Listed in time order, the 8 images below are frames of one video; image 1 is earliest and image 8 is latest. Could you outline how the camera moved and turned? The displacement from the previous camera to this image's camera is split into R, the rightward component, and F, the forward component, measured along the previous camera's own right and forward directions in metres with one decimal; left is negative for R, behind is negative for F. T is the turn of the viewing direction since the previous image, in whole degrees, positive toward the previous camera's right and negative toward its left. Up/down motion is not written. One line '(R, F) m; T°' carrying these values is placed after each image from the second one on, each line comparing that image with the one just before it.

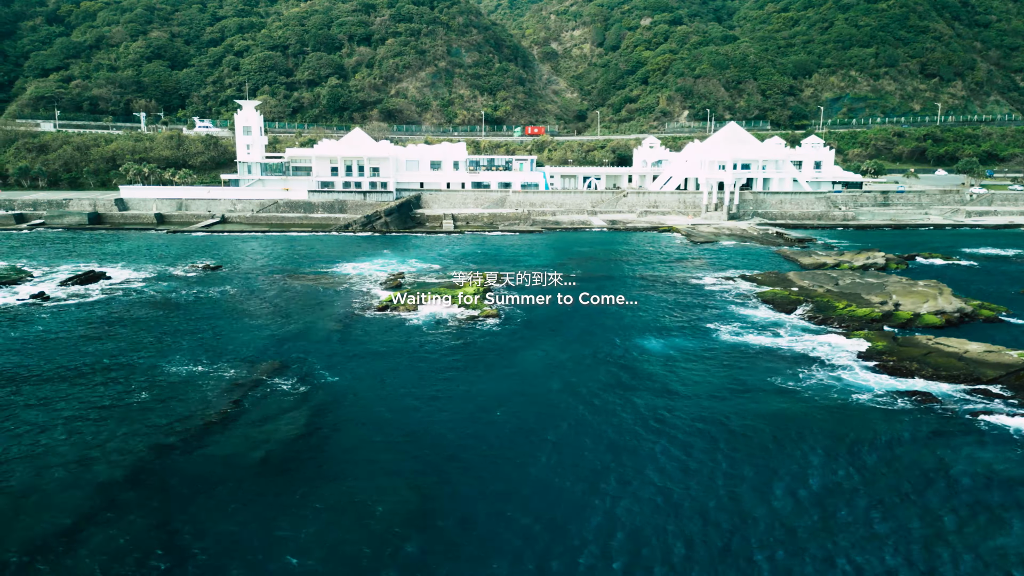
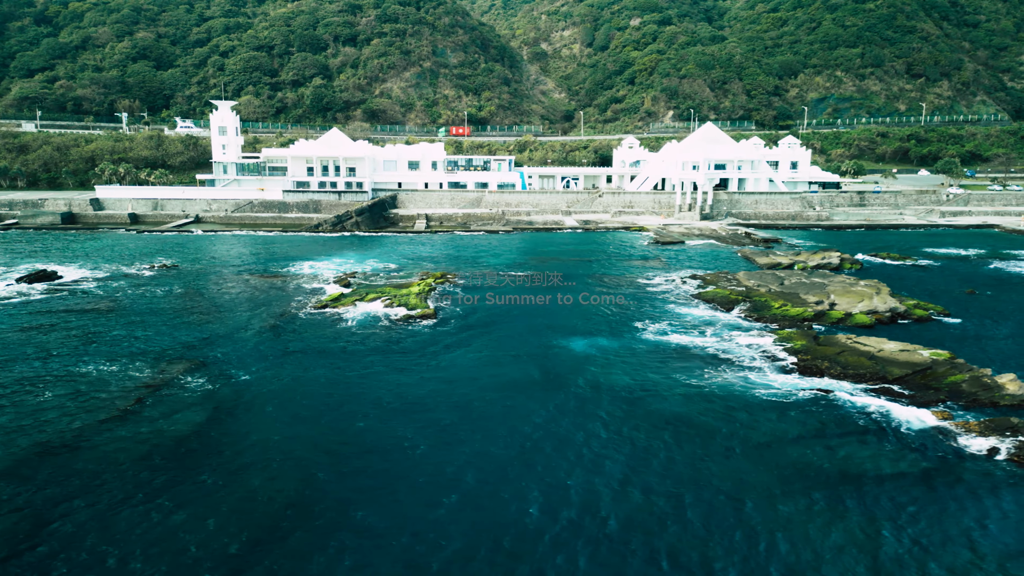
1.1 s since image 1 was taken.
(+3.5, -0.2) m; 0°
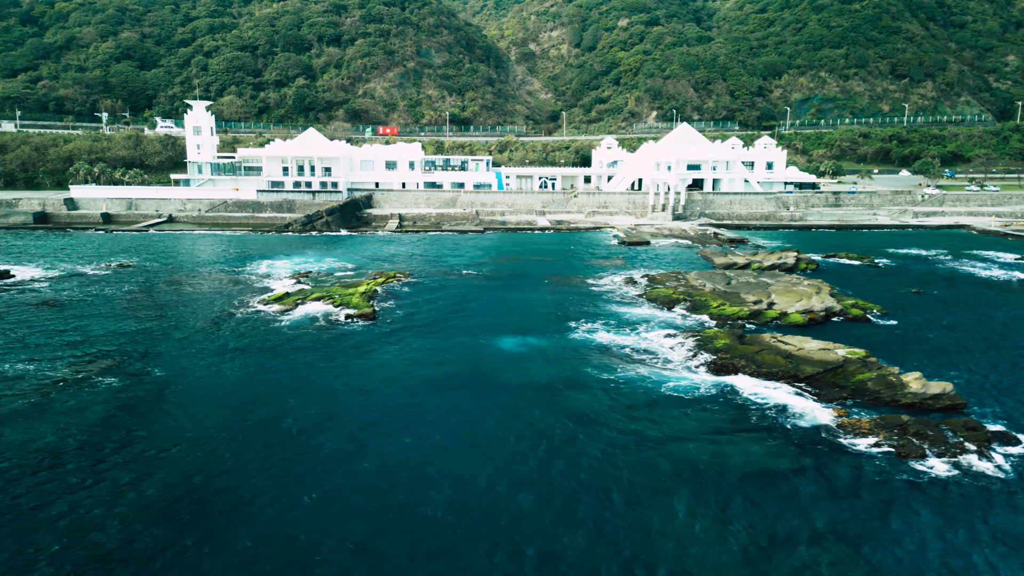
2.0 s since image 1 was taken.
(+3.2, -0.2) m; 0°
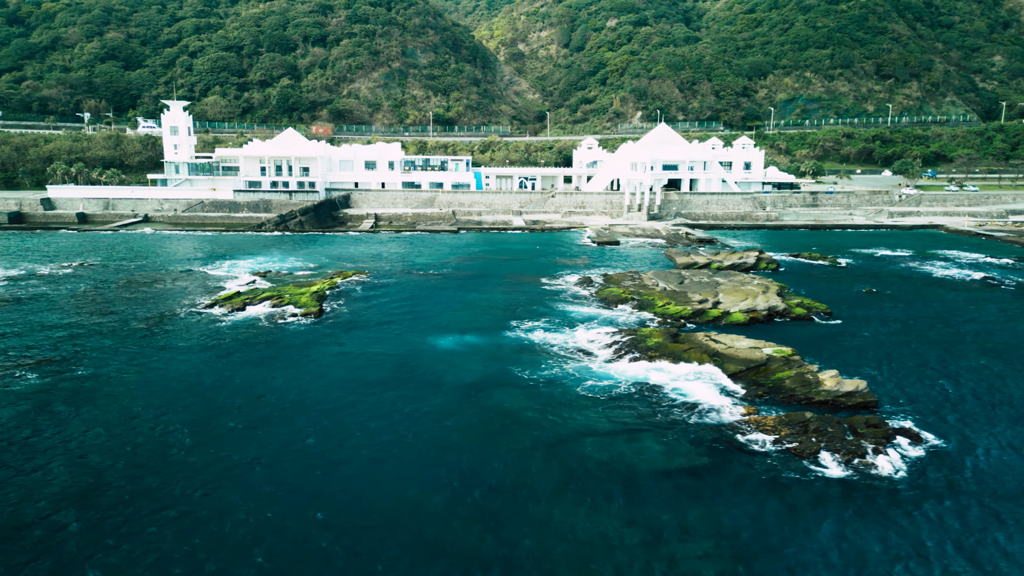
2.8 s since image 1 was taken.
(+2.8, -0.1) m; 0°
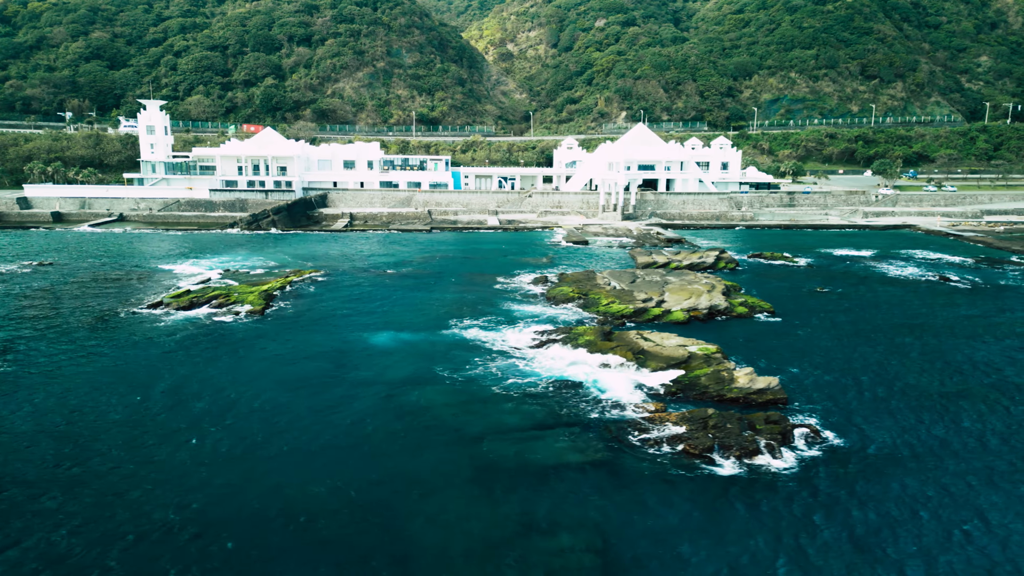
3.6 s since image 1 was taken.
(+2.9, -0.2) m; 0°
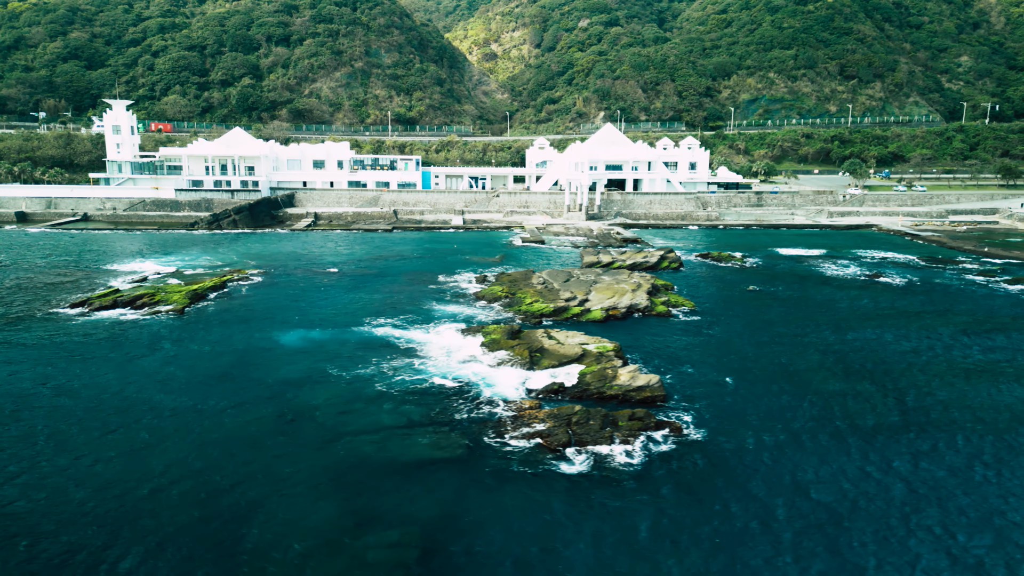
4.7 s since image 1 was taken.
(+4.1, -0.1) m; 0°
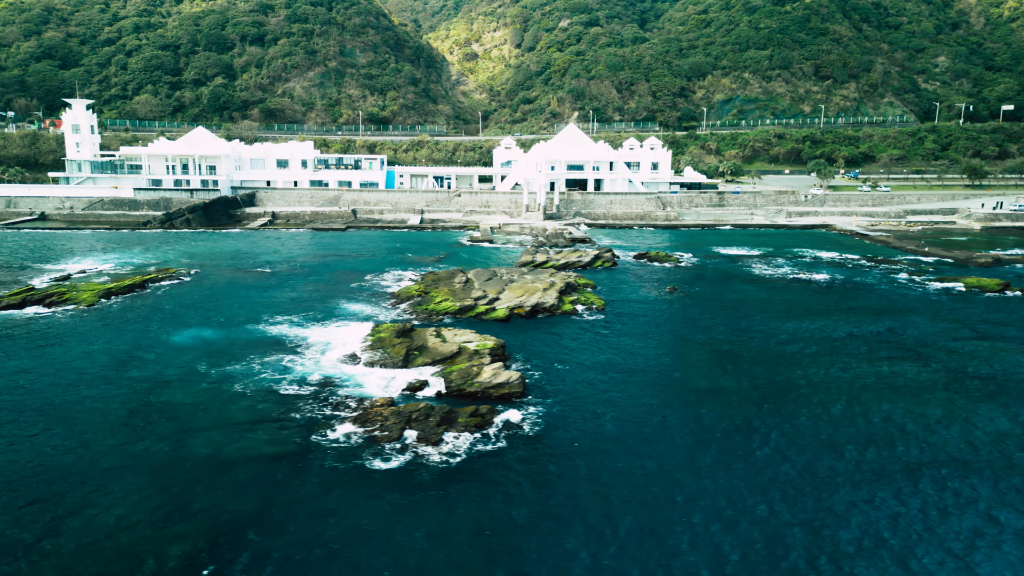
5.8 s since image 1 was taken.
(+4.8, -0.1) m; 0°
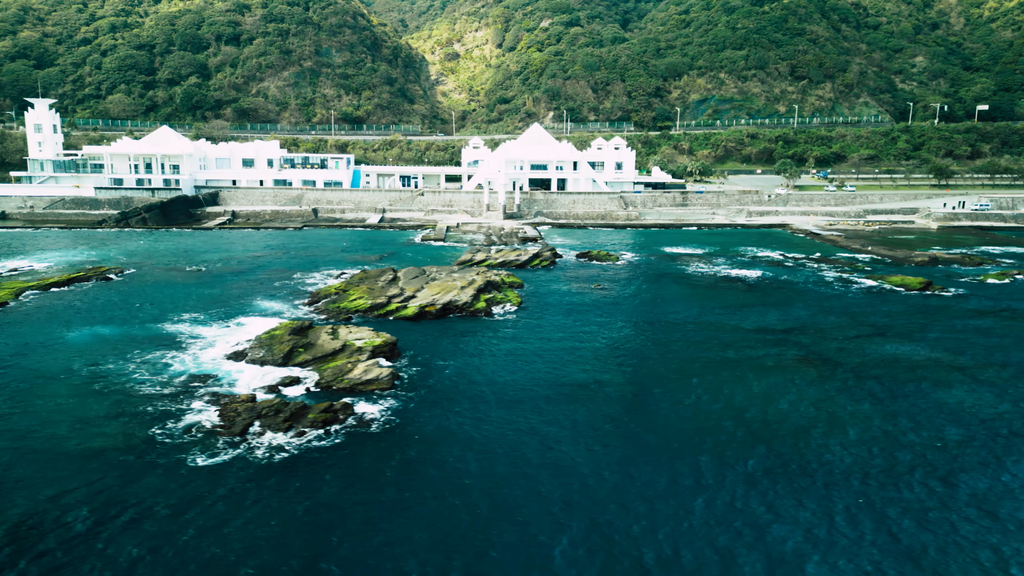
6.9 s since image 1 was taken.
(+4.5, -0.1) m; 0°
